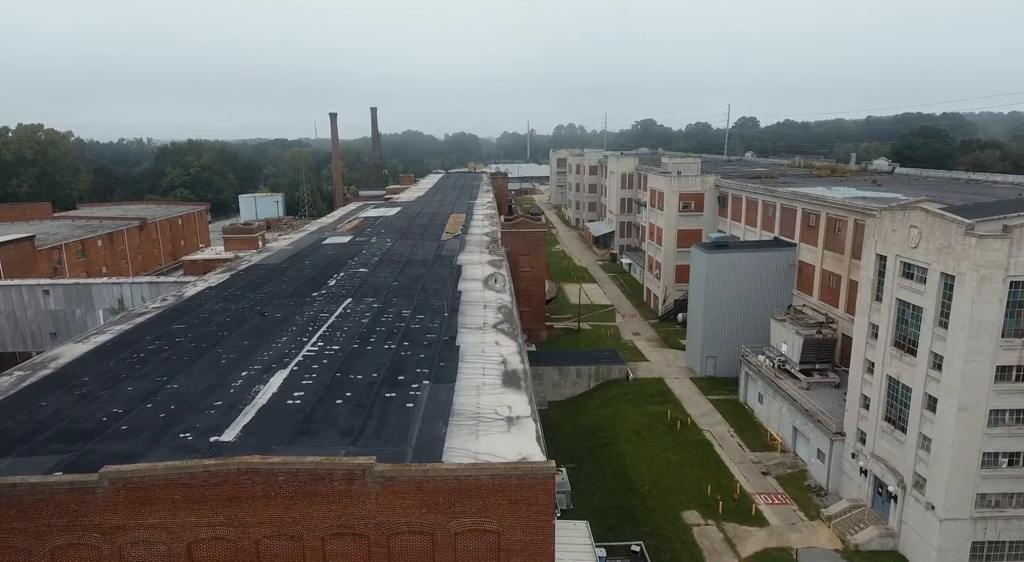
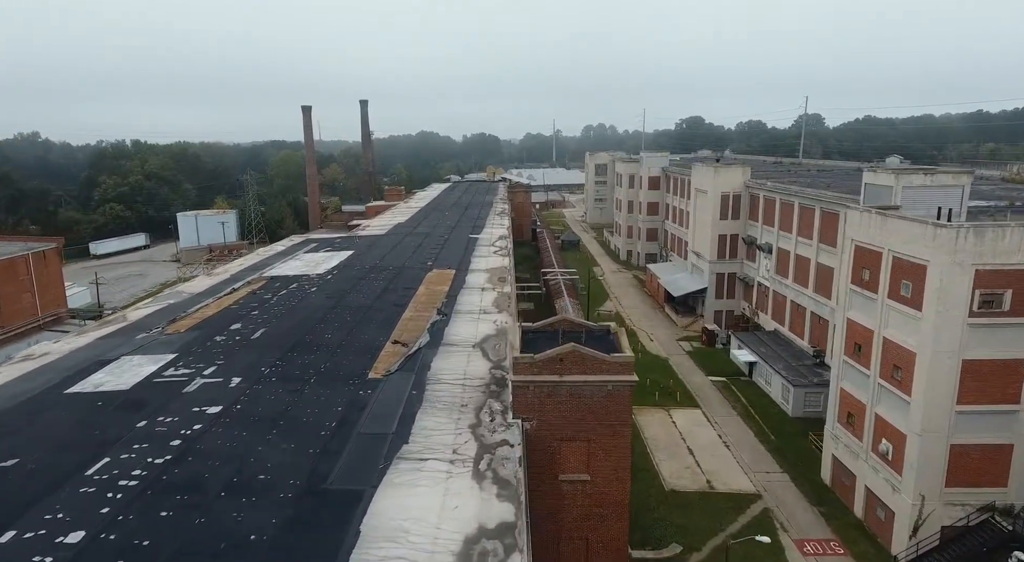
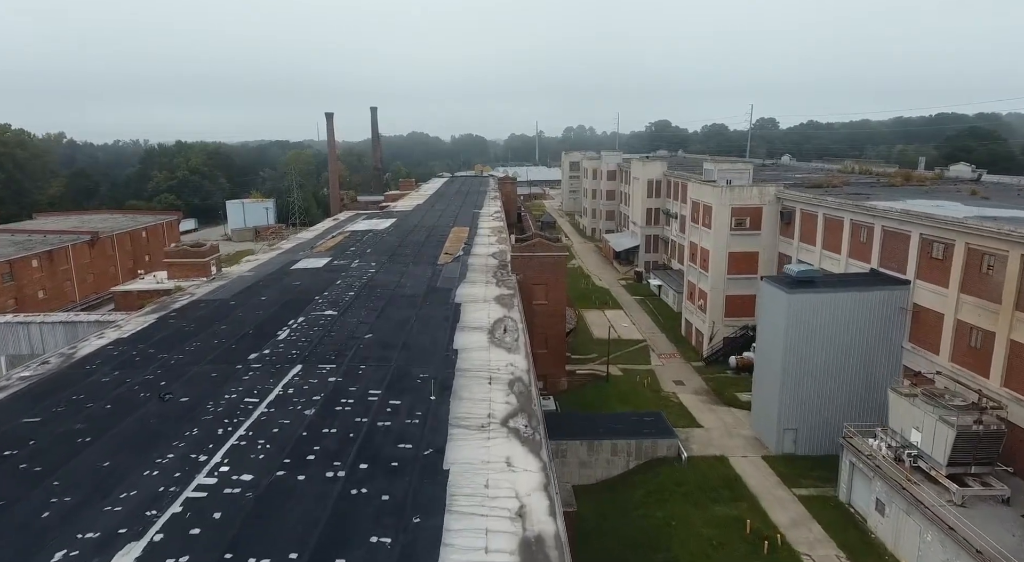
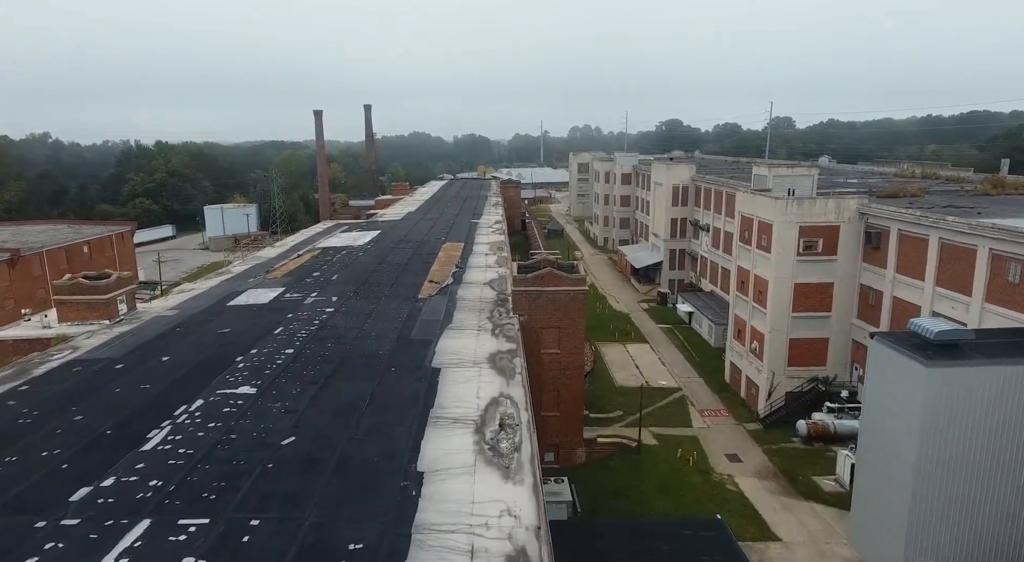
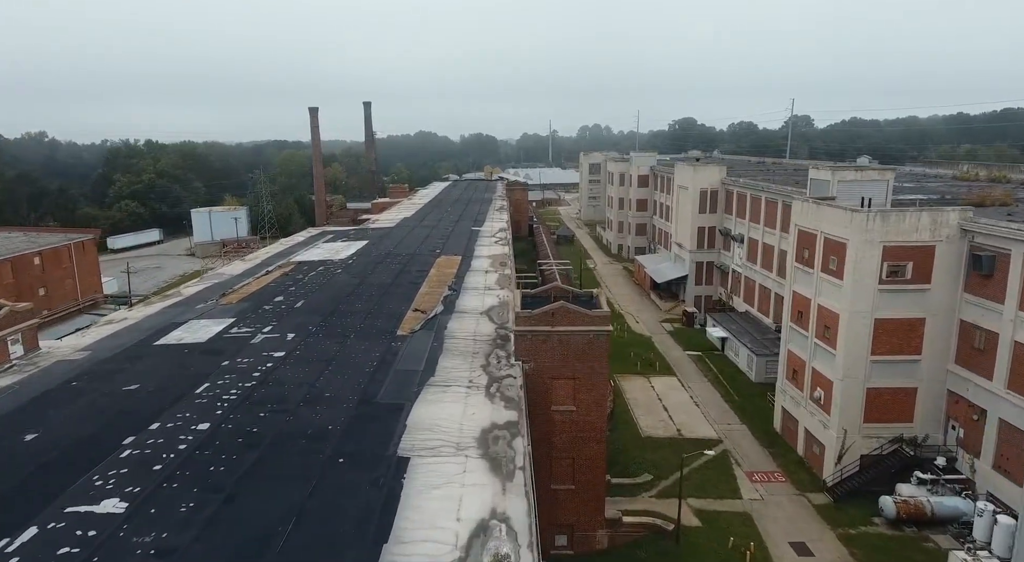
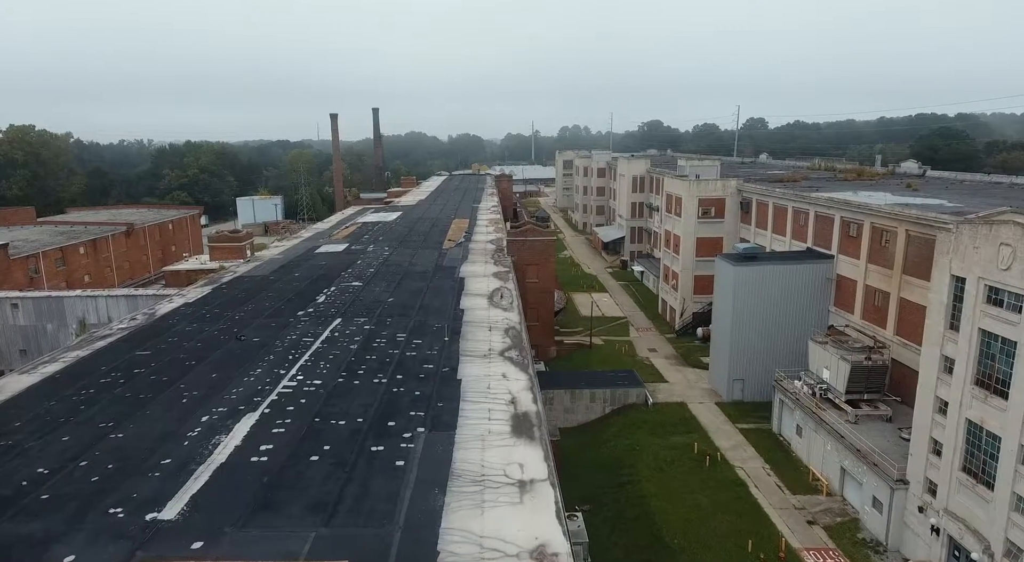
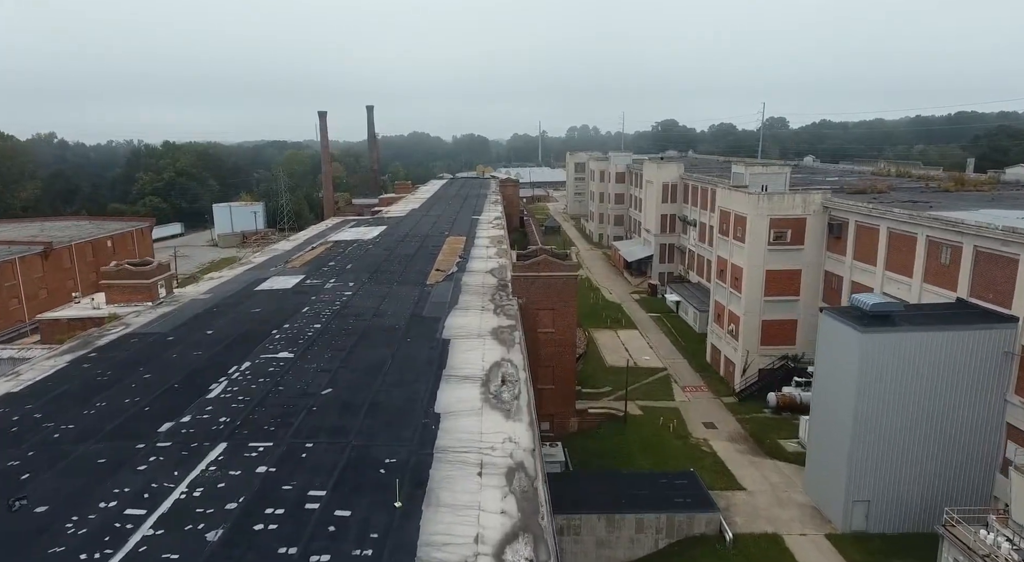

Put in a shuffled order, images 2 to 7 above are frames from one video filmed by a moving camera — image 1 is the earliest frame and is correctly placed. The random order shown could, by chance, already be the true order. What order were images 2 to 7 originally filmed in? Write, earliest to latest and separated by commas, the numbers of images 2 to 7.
6, 3, 7, 4, 5, 2
